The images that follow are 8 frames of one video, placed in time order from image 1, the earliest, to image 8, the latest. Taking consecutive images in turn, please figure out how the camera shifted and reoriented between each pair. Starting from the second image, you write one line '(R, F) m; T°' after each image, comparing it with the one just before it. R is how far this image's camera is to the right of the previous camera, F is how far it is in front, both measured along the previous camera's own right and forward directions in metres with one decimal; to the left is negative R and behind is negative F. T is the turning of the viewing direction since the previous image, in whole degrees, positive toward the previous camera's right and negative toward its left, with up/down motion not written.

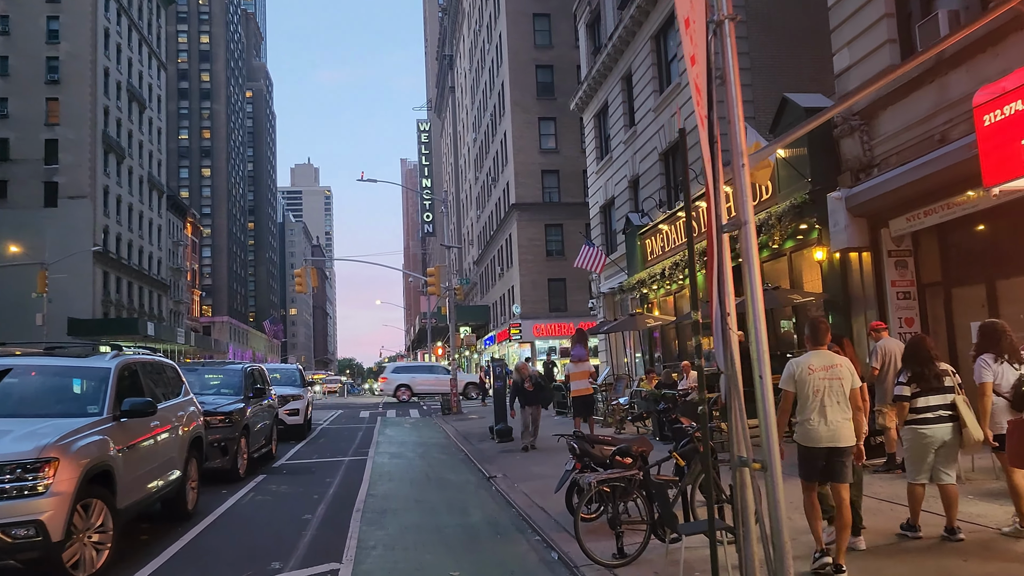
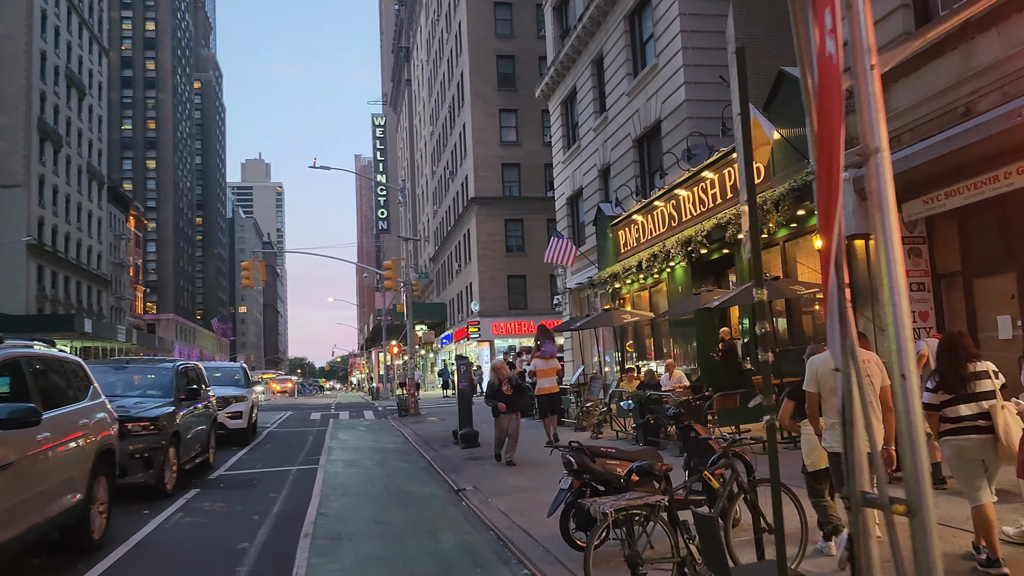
(-0.3, +1.4) m; +4°
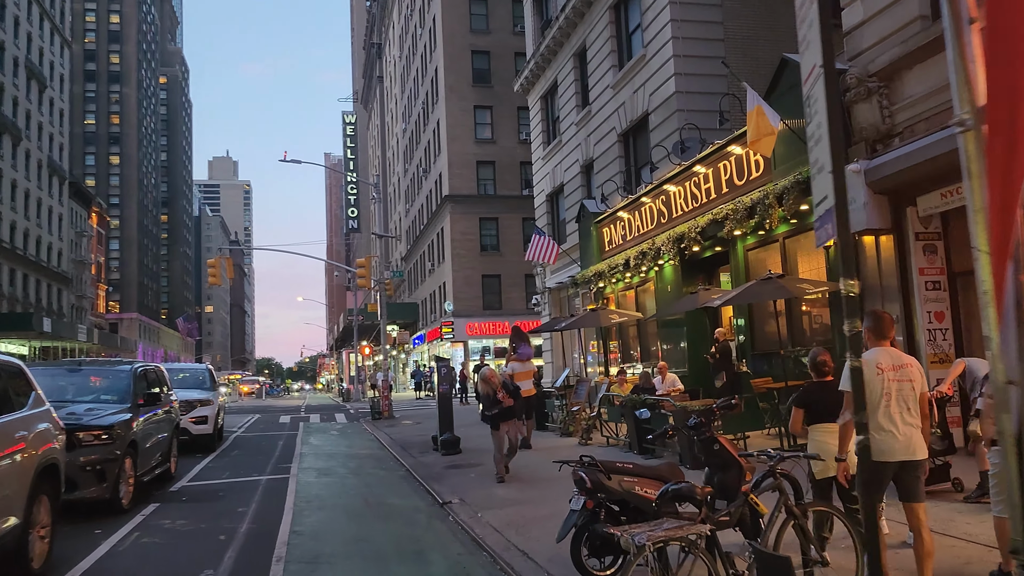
(-0.3, +0.8) m; +2°
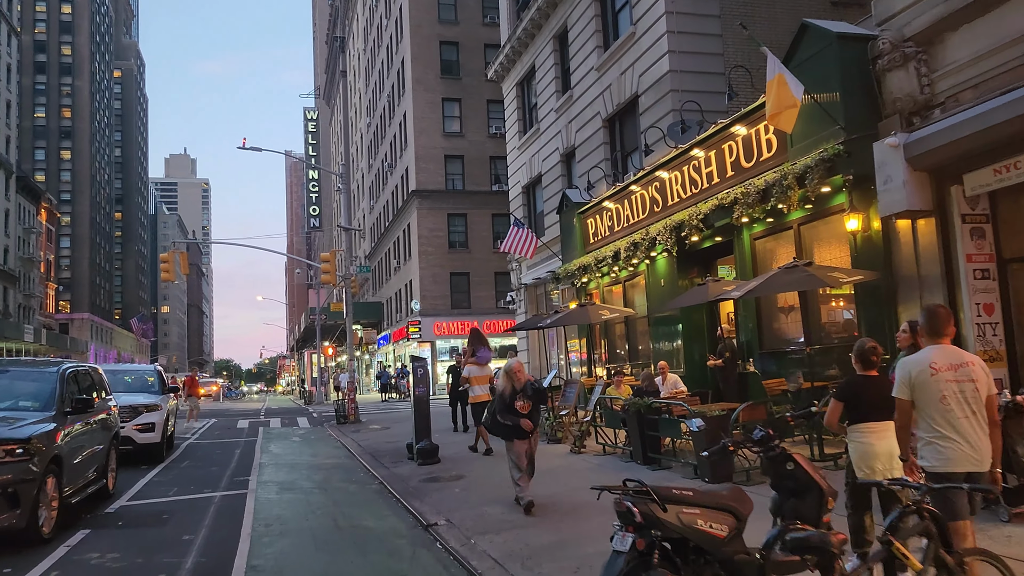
(-0.4, +1.3) m; +3°
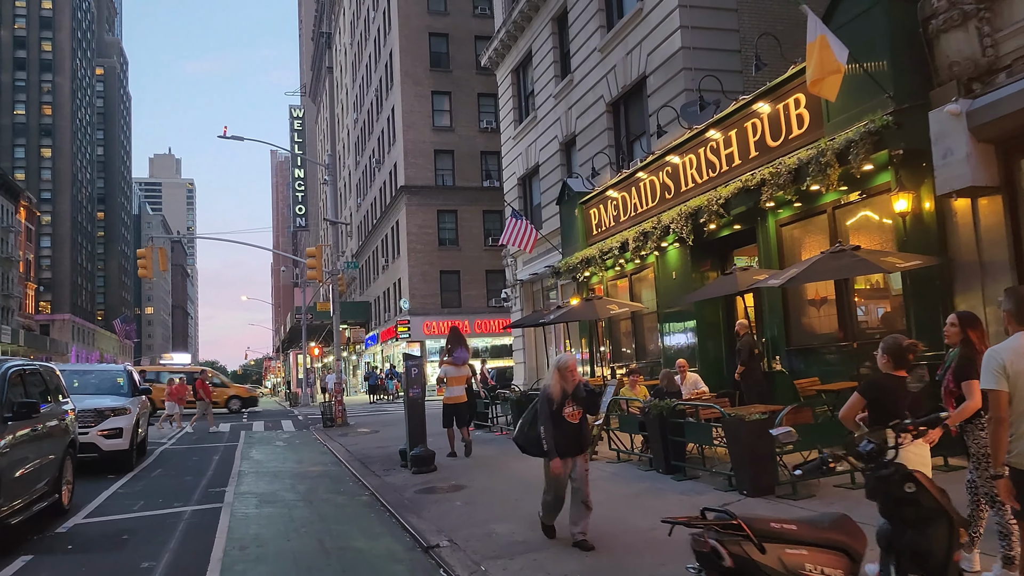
(-0.3, +1.1) m; +1°
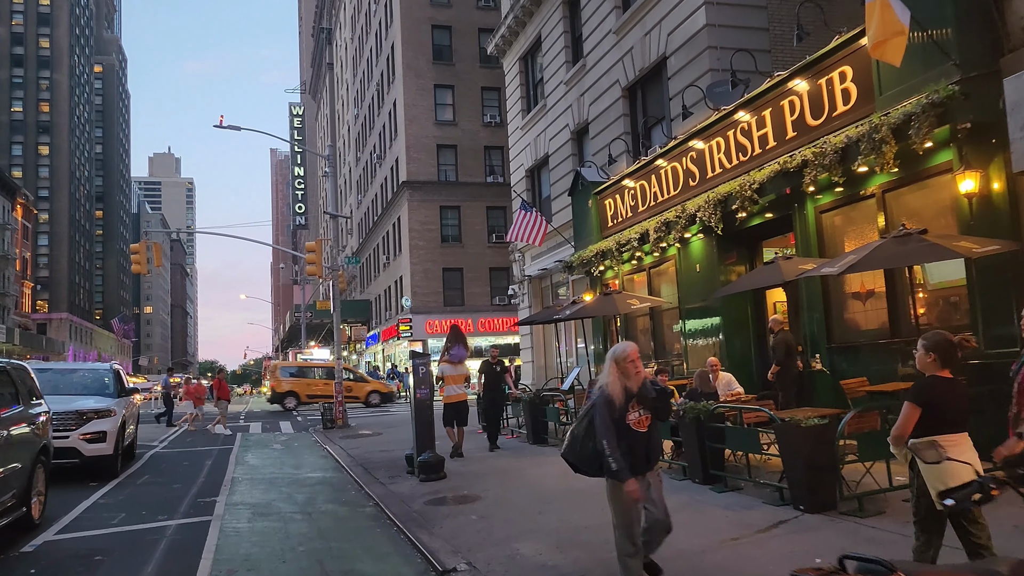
(-0.2, +0.9) m; 0°
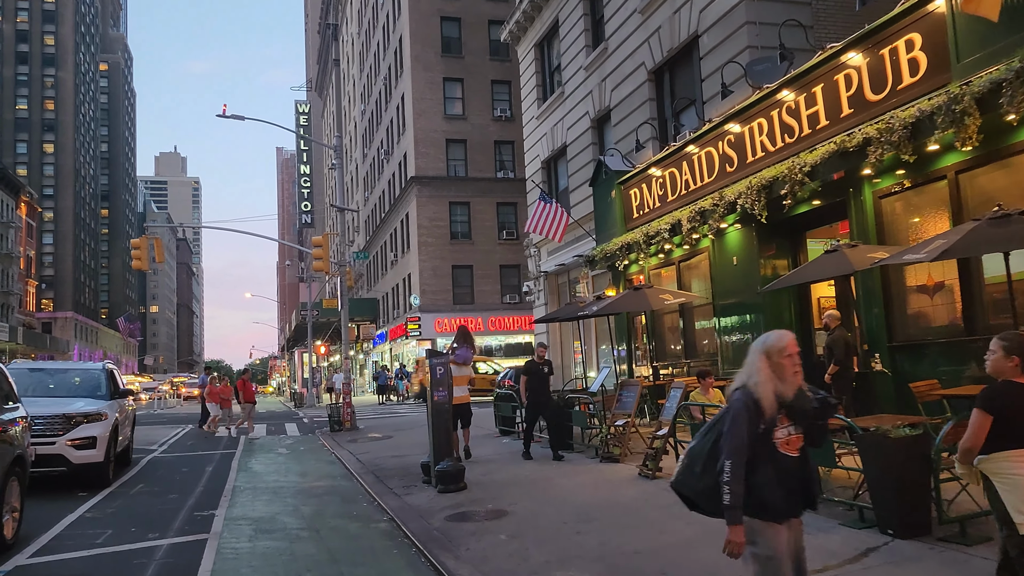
(-0.3, +1.0) m; 0°
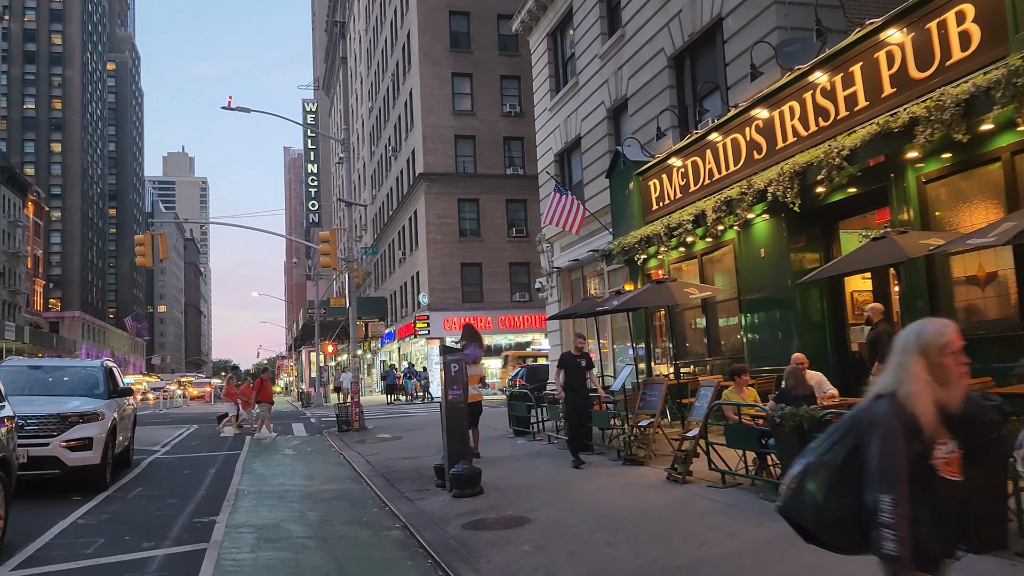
(-0.2, +0.6) m; -1°
